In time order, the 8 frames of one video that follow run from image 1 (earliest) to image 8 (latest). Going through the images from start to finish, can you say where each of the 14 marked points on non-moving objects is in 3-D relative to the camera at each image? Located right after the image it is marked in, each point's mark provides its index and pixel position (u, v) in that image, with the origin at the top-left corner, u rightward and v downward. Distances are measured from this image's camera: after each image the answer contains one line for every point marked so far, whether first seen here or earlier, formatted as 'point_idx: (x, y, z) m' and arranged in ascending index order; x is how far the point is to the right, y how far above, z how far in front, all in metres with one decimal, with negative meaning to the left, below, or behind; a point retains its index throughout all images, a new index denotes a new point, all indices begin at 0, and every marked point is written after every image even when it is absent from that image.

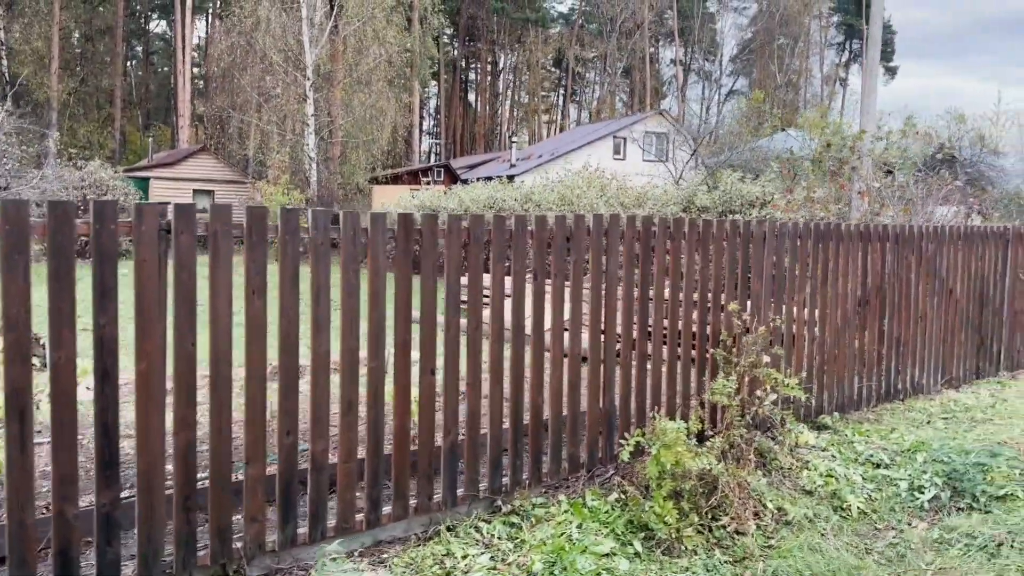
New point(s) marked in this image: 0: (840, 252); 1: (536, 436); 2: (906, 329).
0: (+2.2, +0.2, +5.5) m
1: (+0.1, -0.7, +3.8) m
2: (+3.0, -0.3, +6.1) m
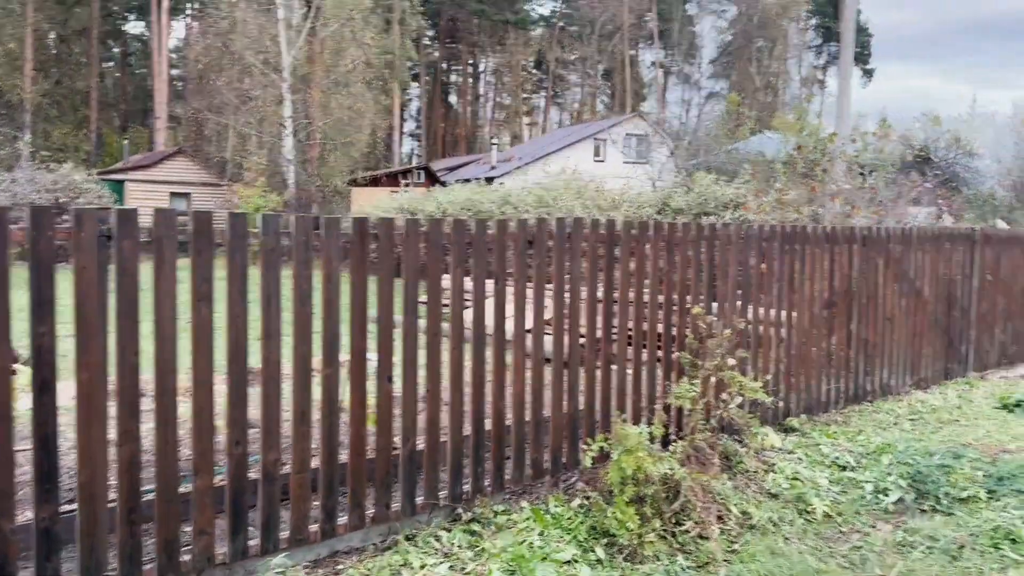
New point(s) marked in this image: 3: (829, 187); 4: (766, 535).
0: (+2.0, +0.2, +5.5) m
1: (-0.1, -0.7, +3.8) m
2: (+2.7, -0.3, +6.1) m
3: (+4.2, +1.4, +11.0) m
4: (+1.3, -1.2, +4.0) m
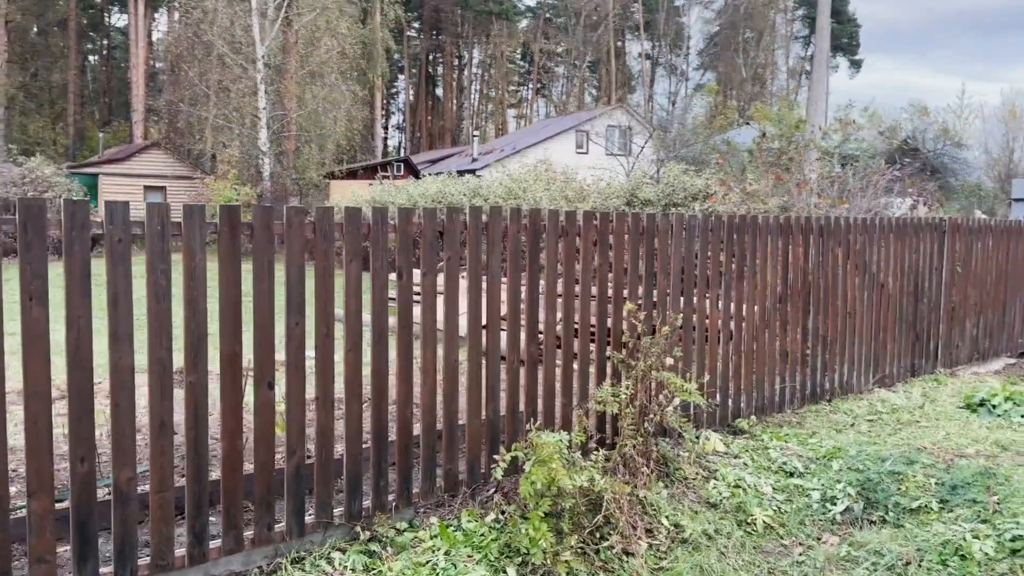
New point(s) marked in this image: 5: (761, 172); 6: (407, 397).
0: (+1.6, +0.3, +5.2) m
1: (-0.5, -0.7, +3.5) m
2: (+2.3, -0.3, +5.8) m
3: (+3.7, +1.5, +10.7) m
4: (+0.9, -1.2, +3.6) m
5: (+3.5, +1.6, +11.4) m
6: (-0.5, -0.5, +3.4) m
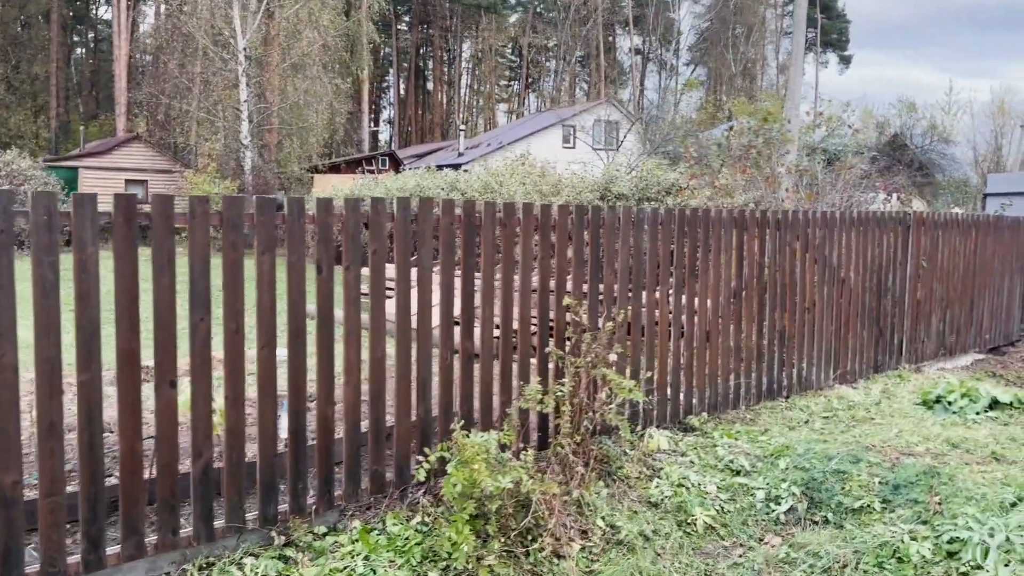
0: (+1.2, +0.3, +5.1) m
1: (-0.8, -0.7, +3.3) m
2: (+2.0, -0.2, +5.7) m
3: (+3.3, +1.5, +10.6) m
4: (+0.5, -1.2, +3.5) m
5: (+3.1, +1.7, +11.3) m
6: (-0.8, -0.4, +3.3) m
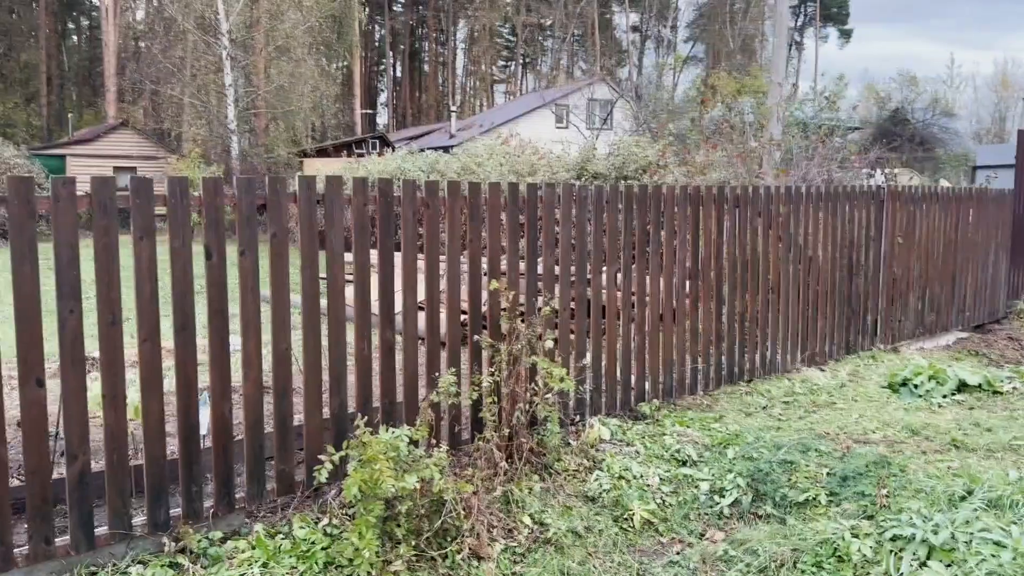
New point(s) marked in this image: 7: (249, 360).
0: (+0.9, +0.4, +4.8) m
1: (-1.1, -0.6, +3.1) m
2: (+1.6, -0.1, +5.4) m
3: (+3.0, +1.8, +10.3) m
4: (+0.2, -1.1, +3.3) m
5: (+2.7, +2.0, +11.0) m
6: (-1.1, -0.4, +3.1) m
7: (-1.0, -0.3, +3.1) m
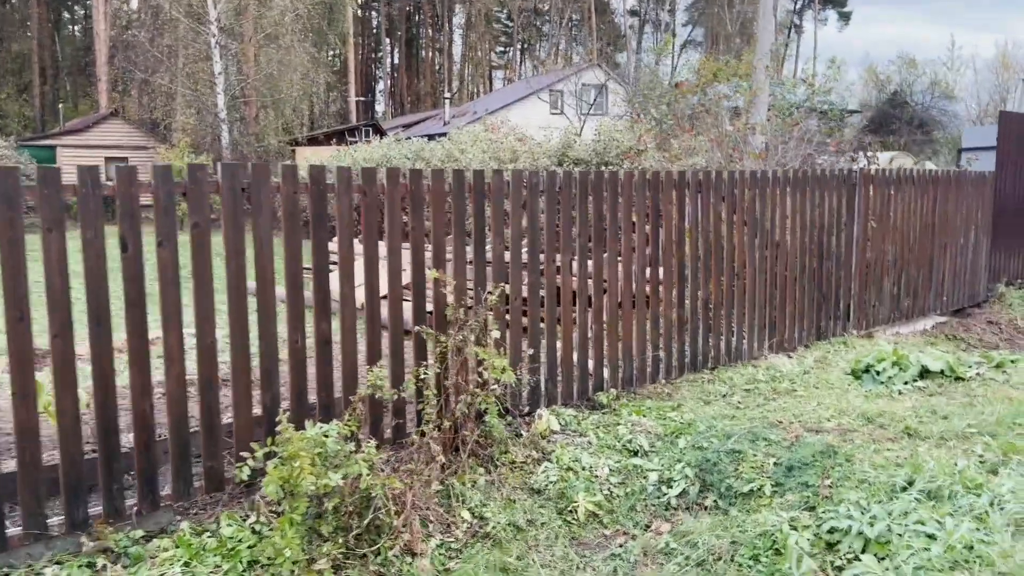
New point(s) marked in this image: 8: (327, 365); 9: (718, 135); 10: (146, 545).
0: (+0.6, +0.5, +4.7) m
1: (-1.4, -0.6, +3.0) m
2: (+1.3, 0.0, +5.3) m
3: (+2.7, +2.0, +10.2) m
4: (-0.1, -1.0, +3.2) m
5: (+2.5, +2.2, +10.8) m
6: (-1.4, -0.4, +3.0) m
7: (-1.3, -0.2, +3.1) m
8: (-0.8, -0.3, +3.5) m
9: (+2.7, +1.9, +10.1) m
10: (-1.4, -1.0, +3.0) m
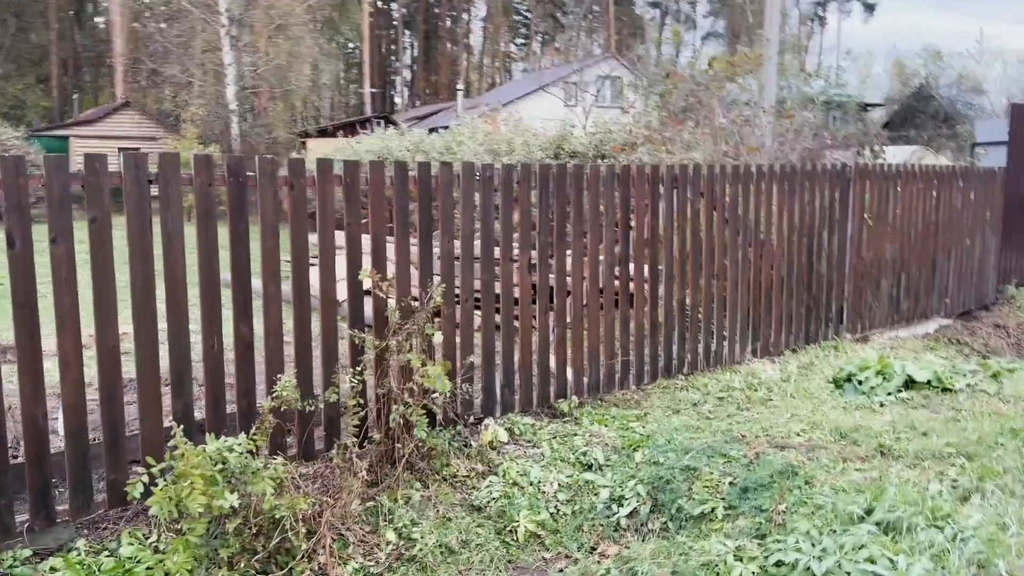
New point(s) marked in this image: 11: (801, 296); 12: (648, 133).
0: (+0.4, +0.5, +4.5) m
1: (-1.7, -0.6, +2.8) m
2: (+1.1, 0.0, +5.0) m
3: (+2.7, +2.0, +9.8) m
4: (-0.3, -1.1, +3.0) m
5: (+2.4, +2.2, +10.5) m
6: (-1.7, -0.4, +2.8) m
7: (-1.6, -0.3, +2.8) m
8: (-1.1, -0.3, +3.2) m
9: (+2.6, +1.9, +9.7) m
10: (-1.6, -1.0, +2.8) m
11: (+2.1, -0.1, +5.8) m
12: (+1.6, +1.9, +9.7) m
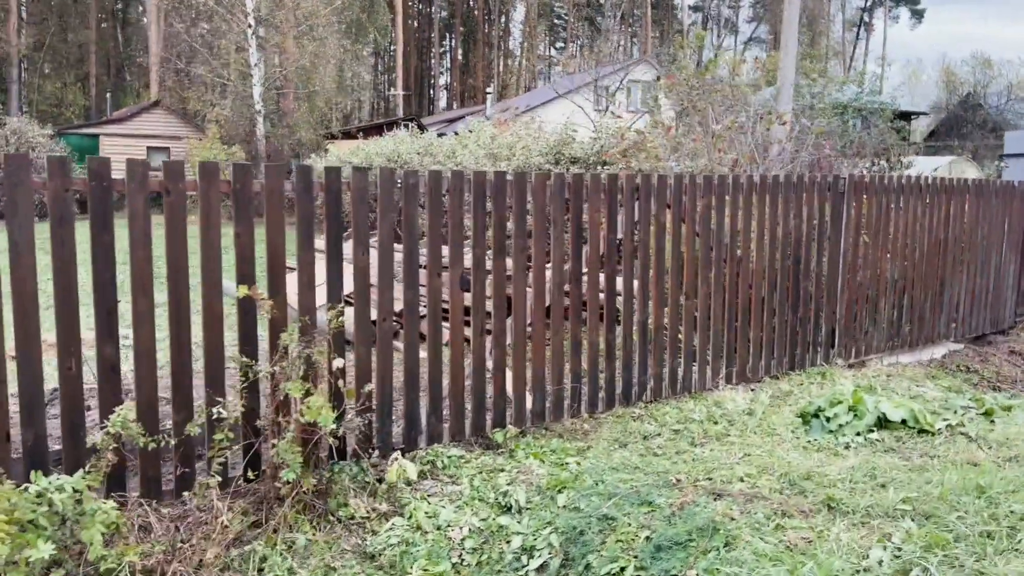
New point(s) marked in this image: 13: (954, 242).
0: (+0.1, +0.4, +4.1) m
1: (-2.1, -0.7, +2.6) m
2: (+0.8, -0.1, +4.6) m
3: (+2.6, +1.8, +9.4) m
4: (-0.8, -1.1, +2.7) m
5: (+2.4, +2.0, +10.0) m
6: (-2.1, -0.4, +2.5) m
7: (-2.0, -0.3, +2.6) m
8: (-1.5, -0.4, +2.9) m
9: (+2.5, +1.8, +9.3) m
10: (-2.1, -1.0, +2.5) m
11: (+1.8, -0.2, +5.3) m
12: (+1.6, +1.7, +9.3) m
13: (+3.7, +0.4, +6.6) m
